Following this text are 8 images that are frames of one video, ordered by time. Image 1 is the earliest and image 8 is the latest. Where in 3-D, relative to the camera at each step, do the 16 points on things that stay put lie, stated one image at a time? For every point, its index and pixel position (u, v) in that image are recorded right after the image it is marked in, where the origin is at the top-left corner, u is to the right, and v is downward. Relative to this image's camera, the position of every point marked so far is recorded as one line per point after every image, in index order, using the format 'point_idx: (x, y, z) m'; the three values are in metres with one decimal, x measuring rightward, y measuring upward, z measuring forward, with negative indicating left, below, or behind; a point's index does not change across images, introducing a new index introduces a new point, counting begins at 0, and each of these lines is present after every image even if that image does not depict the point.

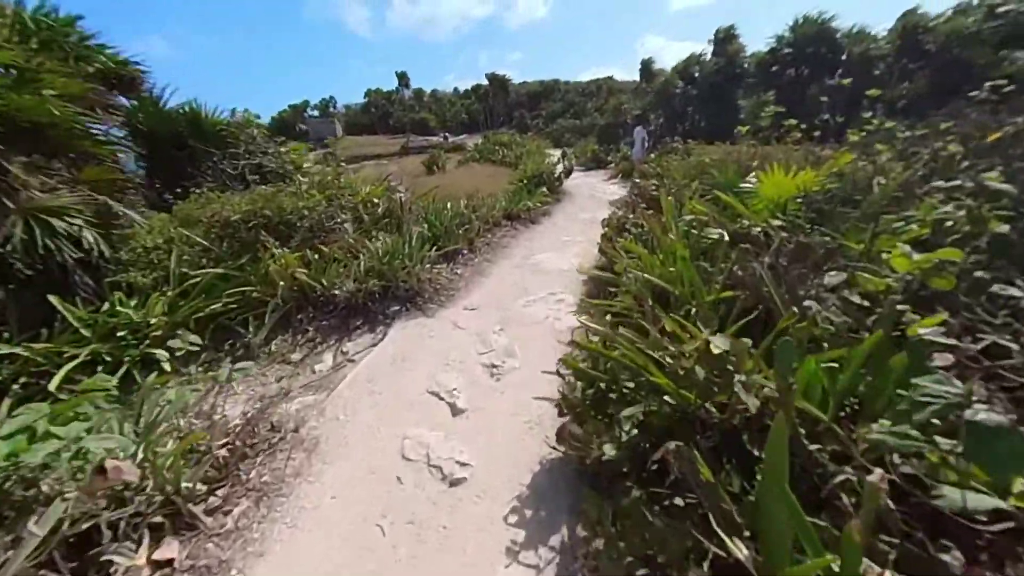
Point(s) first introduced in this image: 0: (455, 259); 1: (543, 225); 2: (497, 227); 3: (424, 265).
0: (-0.9, +0.4, +5.6) m
1: (+0.6, +1.3, +7.4) m
2: (-0.3, +1.2, +7.0) m
3: (-1.2, +0.3, +4.8) m
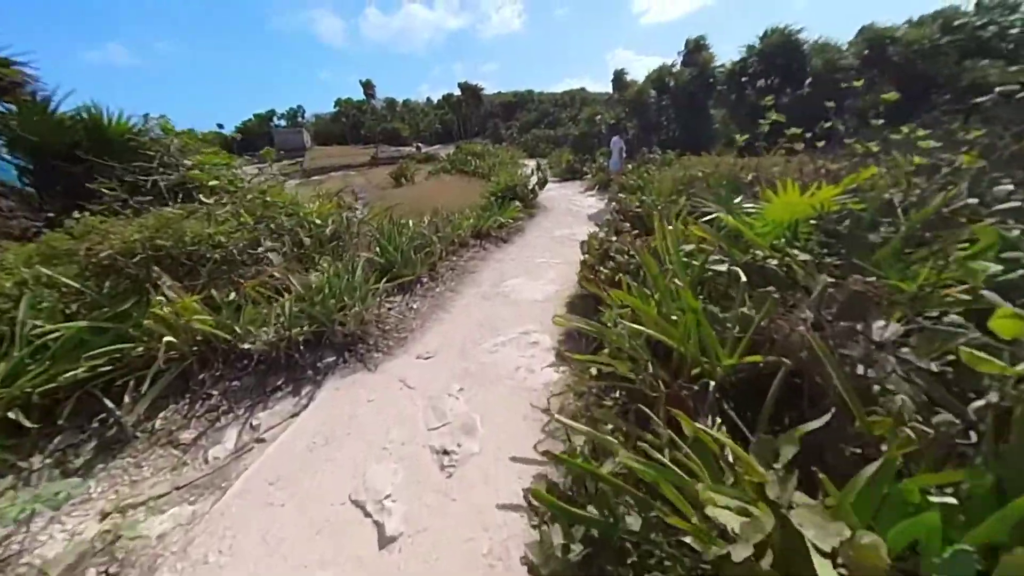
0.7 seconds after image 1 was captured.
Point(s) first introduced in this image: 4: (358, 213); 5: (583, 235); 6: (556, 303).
0: (-1.4, 0.0, +4.8) m
1: (+0.1, +0.8, +6.7) m
2: (-0.9, +0.7, +6.2) m
3: (-1.6, -0.2, +4.0) m
4: (-3.0, +1.5, +7.1) m
5: (+1.5, +1.1, +7.4) m
6: (+0.6, -0.2, +4.5) m
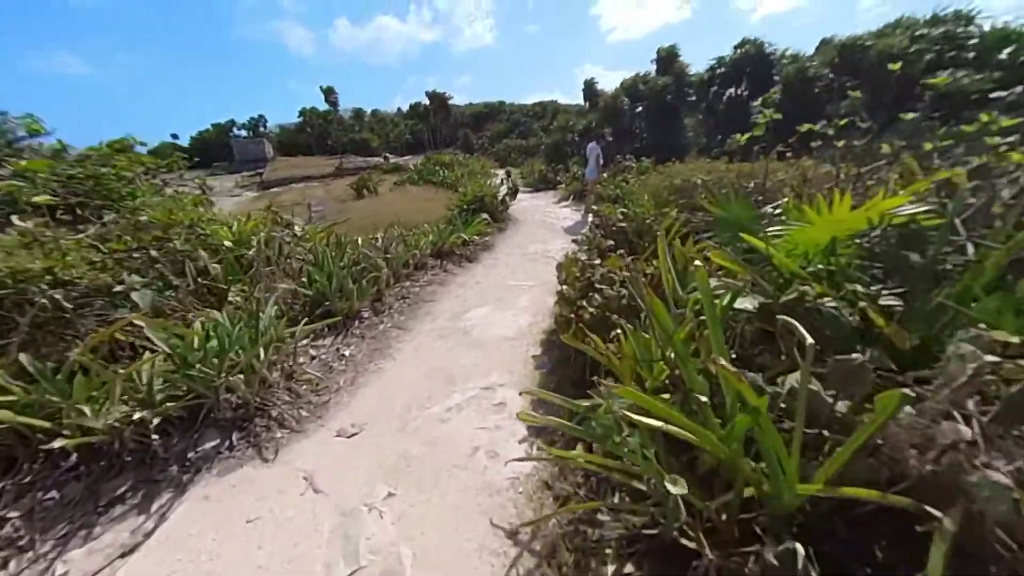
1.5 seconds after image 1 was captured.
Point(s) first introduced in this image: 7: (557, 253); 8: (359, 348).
0: (-1.8, -0.4, +3.8) m
1: (-0.5, +0.4, +5.8) m
2: (-1.4, +0.2, +5.3) m
3: (-1.9, -0.6, +3.0) m
4: (-3.6, +1.0, +6.1) m
5: (+0.9, +0.7, +6.6) m
6: (+0.2, -0.5, +3.6) m
7: (+0.8, +0.6, +6.4) m
8: (-1.5, -0.6, +3.6) m
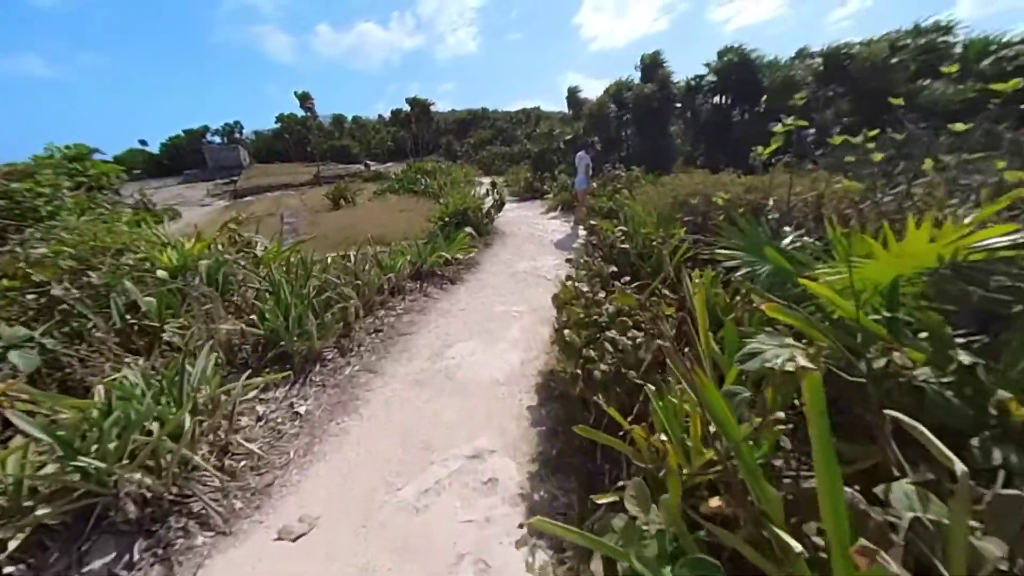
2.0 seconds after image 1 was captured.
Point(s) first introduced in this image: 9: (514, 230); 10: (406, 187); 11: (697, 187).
0: (-1.8, -0.8, +3.2) m
1: (-0.7, 0.0, +5.3) m
2: (-1.6, -0.1, +4.7) m
3: (-2.0, -0.9, +2.4) m
4: (-3.8, +0.6, +5.4) m
5: (+0.7, +0.4, +6.1) m
6: (+0.1, -0.8, +3.1) m
7: (+0.6, +0.3, +5.9) m
8: (-1.6, -0.9, +3.0) m
9: (0.0, +1.4, +8.4) m
10: (-4.4, +4.2, +14.8) m
11: (+2.2, +1.2, +4.4) m
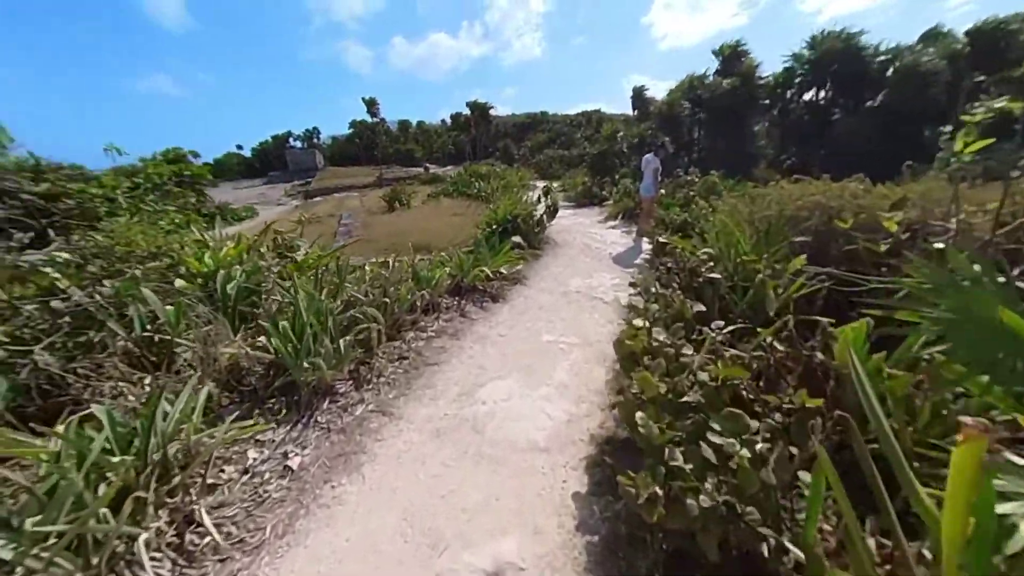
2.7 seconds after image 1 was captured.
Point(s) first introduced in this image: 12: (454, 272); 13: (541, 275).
0: (-1.5, -1.0, +2.7) m
1: (0.0, -0.3, +4.6) m
2: (-1.0, -0.3, +4.2) m
3: (-1.8, -1.0, +1.9) m
4: (-3.1, +0.5, +5.2) m
5: (+1.4, 0.0, +5.3) m
6: (+0.4, -1.1, +2.4) m
7: (+1.3, 0.0, +5.1) m
8: (-1.3, -1.1, +2.4) m
9: (+1.2, +1.0, +7.6) m
10: (-2.2, +4.0, +14.6) m
11: (+2.8, +0.8, +3.3) m
12: (-0.8, +0.2, +4.8) m
13: (+0.5, +0.2, +5.7) m
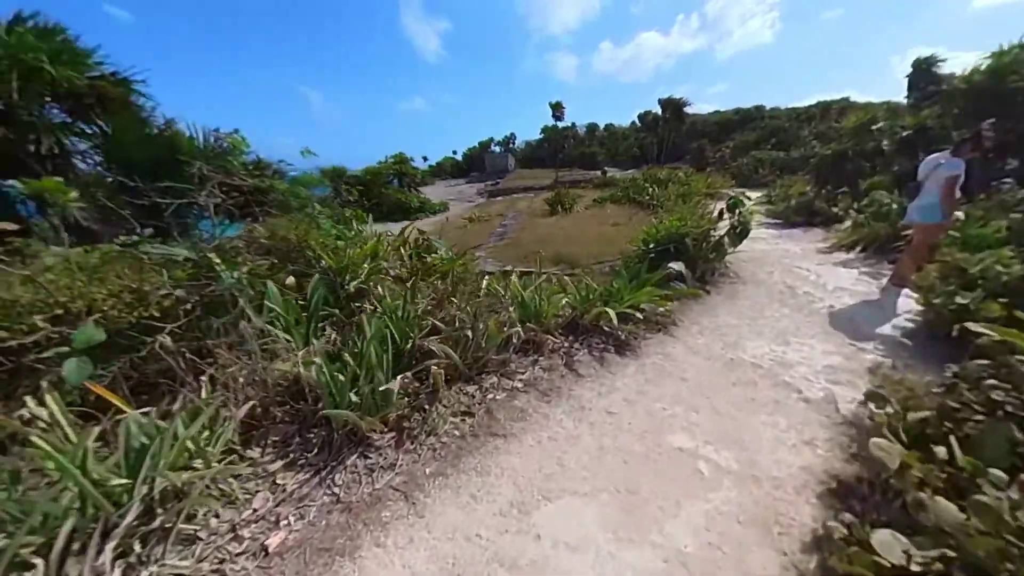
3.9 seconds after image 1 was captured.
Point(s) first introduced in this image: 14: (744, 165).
0: (-1.1, -1.1, +2.2) m
1: (+1.2, -0.7, +3.3) m
2: (+0.1, -0.6, +3.3) m
3: (-1.7, -1.1, +1.6) m
4: (-1.2, +0.4, +5.1) m
5: (+2.8, -0.7, +3.3) m
6: (+0.4, -1.6, +1.1) m
7: (+2.6, -0.8, +3.1) m
8: (-1.1, -1.3, +1.9) m
9: (+3.7, +0.2, +5.4) m
10: (+4.2, +3.3, +13.1) m
11: (+3.2, -0.1, +0.9) m
12: (+0.7, -0.2, +3.8) m
13: (+2.1, -0.4, +4.1) m
14: (+11.2, +6.0, +17.4) m
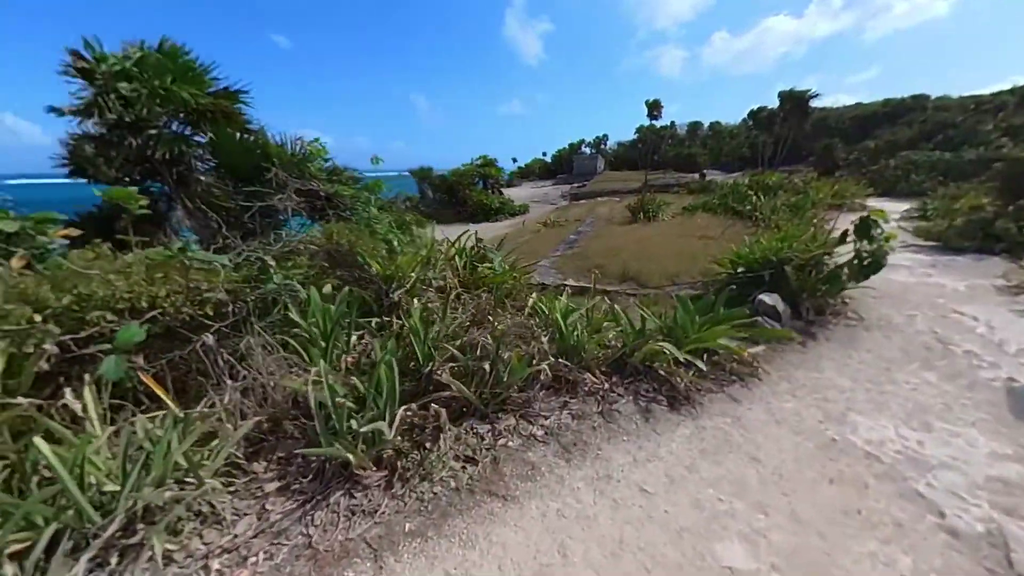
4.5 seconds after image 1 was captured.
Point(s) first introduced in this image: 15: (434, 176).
0: (-1.2, -1.2, +2.1) m
1: (+1.3, -1.1, +2.6) m
2: (+0.3, -0.9, +2.9) m
3: (-1.9, -1.2, +1.7) m
4: (-0.5, +0.3, +4.9) m
5: (+2.9, -1.1, +2.2) m
6: (0.0, -1.8, +0.7) m
7: (+2.6, -1.2, +2.1) m
8: (-1.2, -1.4, +1.8) m
9: (+4.3, -0.3, +4.1) m
10: (+6.8, +2.7, +11.5) m
11: (+2.9, -0.5, -0.2) m
12: (+1.0, -0.5, +3.2) m
13: (+2.5, -0.8, +3.1) m
14: (+14.8, +4.7, +14.1) m
15: (-4.2, +6.1, +19.4) m
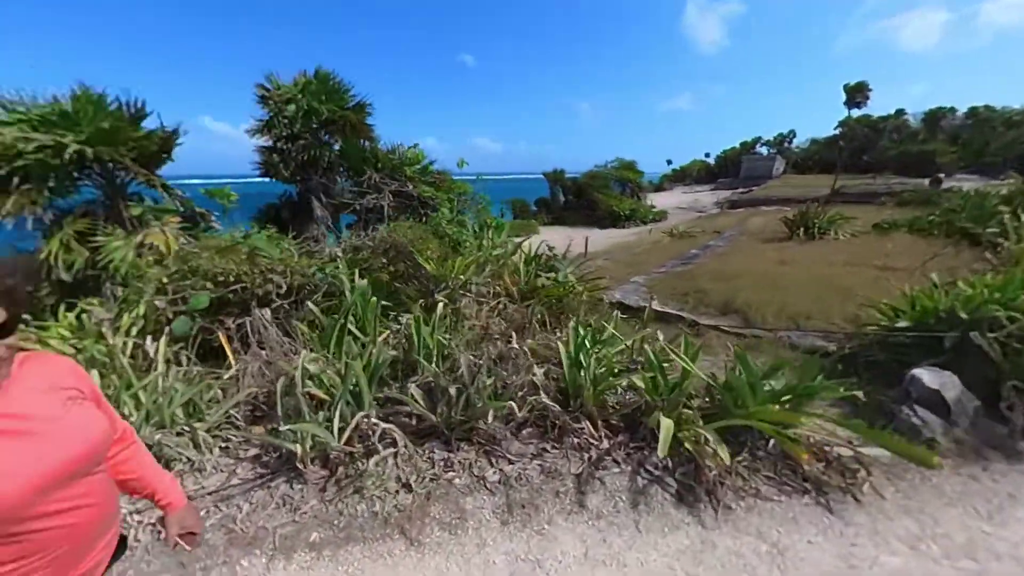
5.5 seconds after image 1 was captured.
0: (-1.6, -1.2, +2.3) m
1: (+0.9, -1.3, +1.9) m
2: (+0.1, -1.0, +2.5) m
3: (-2.4, -1.1, +2.1) m
4: (+0.3, +0.1, +4.6) m
5: (+2.2, -1.6, +0.9) m
6: (-1.1, -1.8, +0.5) m
7: (+1.9, -1.6, +0.9) m
8: (-1.7, -1.4, +2.0) m
9: (+4.3, -1.0, +2.1) m
10: (+9.7, +1.4, +8.0) m
11: (+1.4, -0.9, -1.4) m
12: (+0.9, -0.7, +2.5) m
13: (+2.2, -1.2, +1.9) m
14: (+18.3, +2.4, +7.5) m
15: (+2.9, +5.9, +19.4) m
